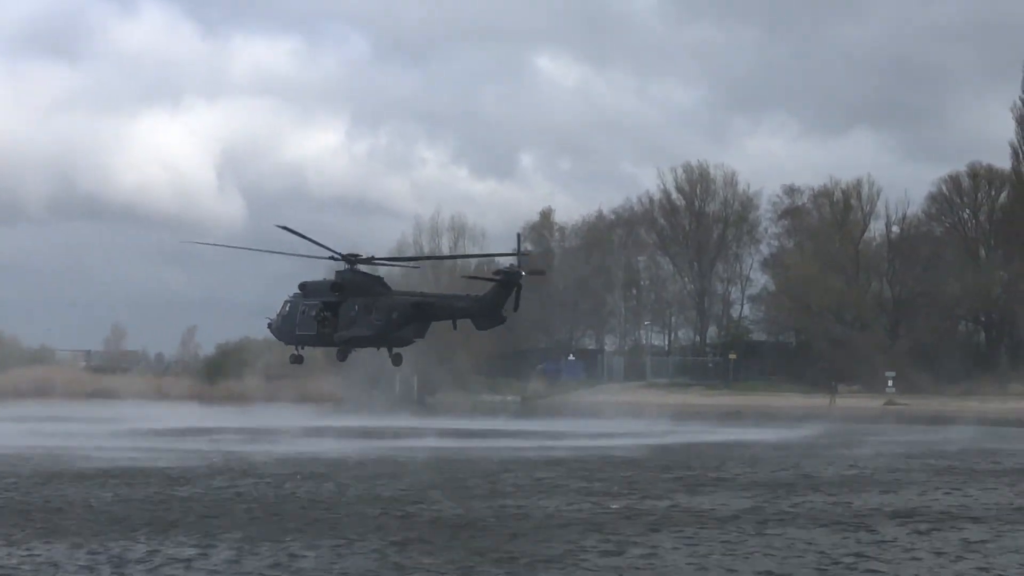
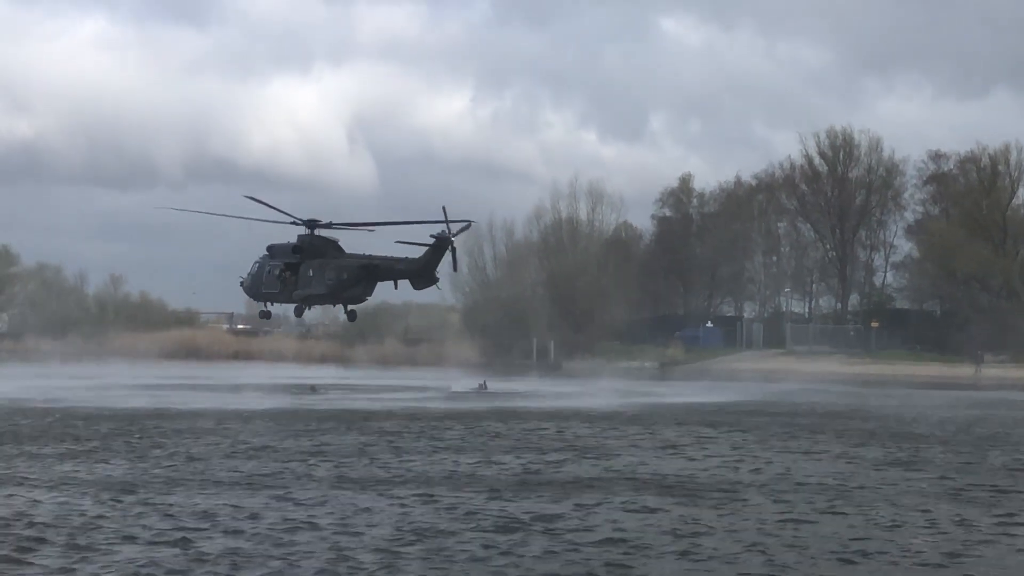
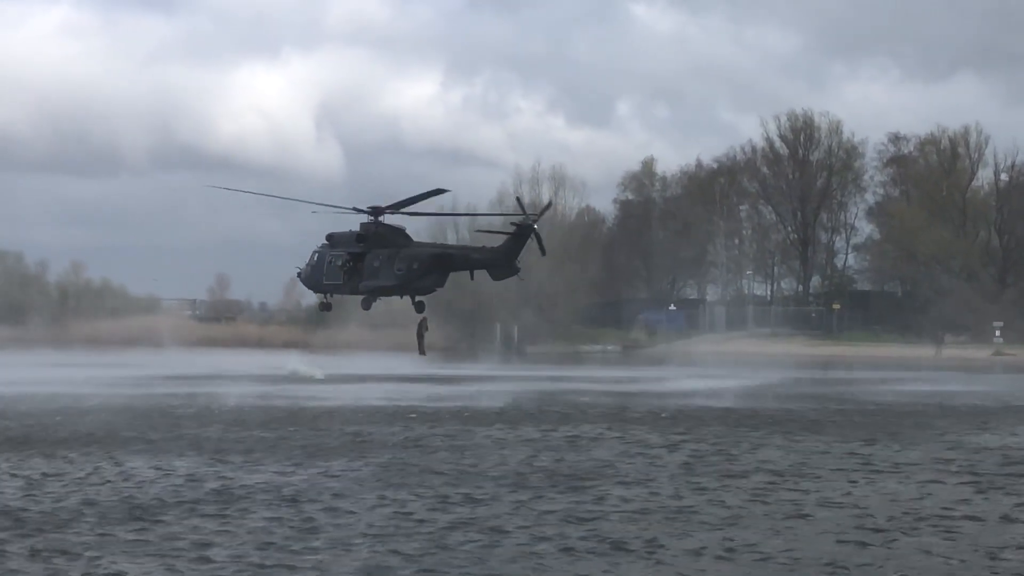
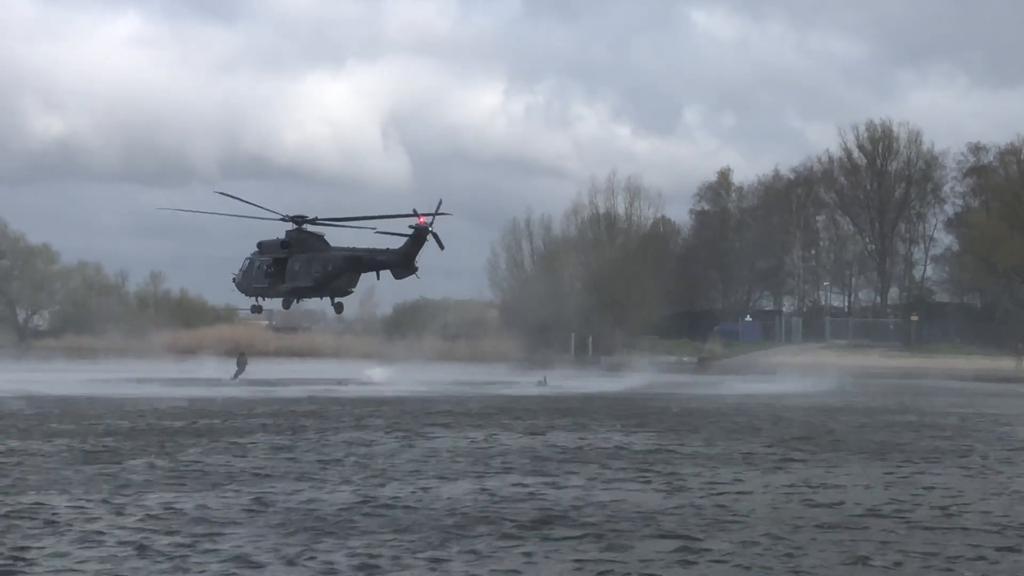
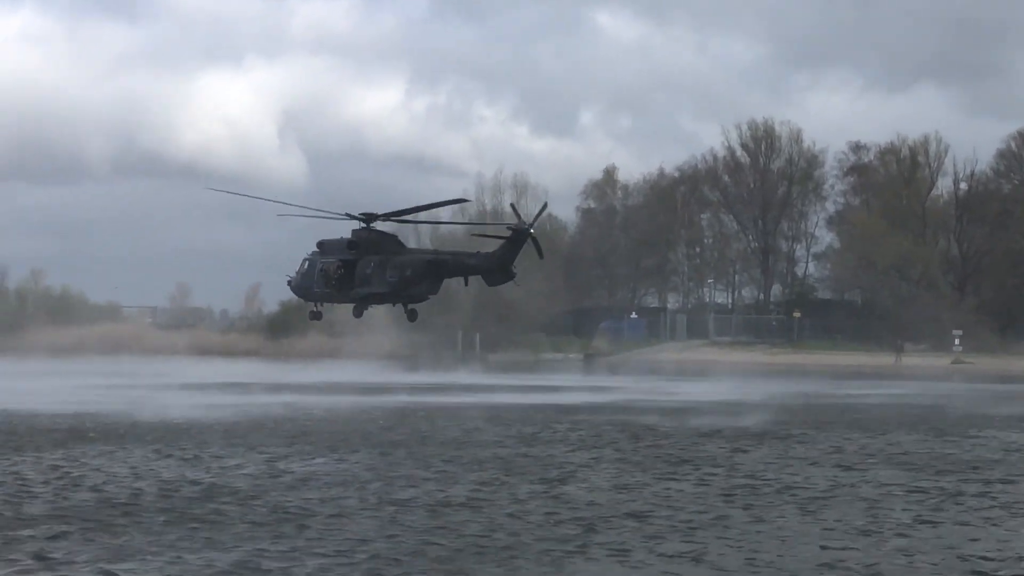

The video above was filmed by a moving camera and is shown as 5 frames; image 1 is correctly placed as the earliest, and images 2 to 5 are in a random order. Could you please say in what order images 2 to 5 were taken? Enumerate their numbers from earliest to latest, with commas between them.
5, 3, 2, 4
